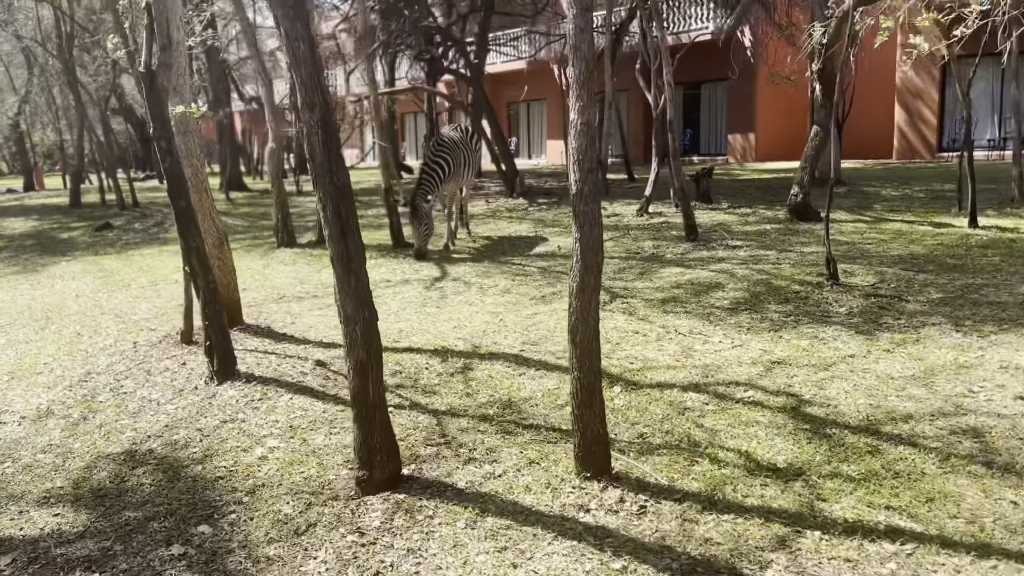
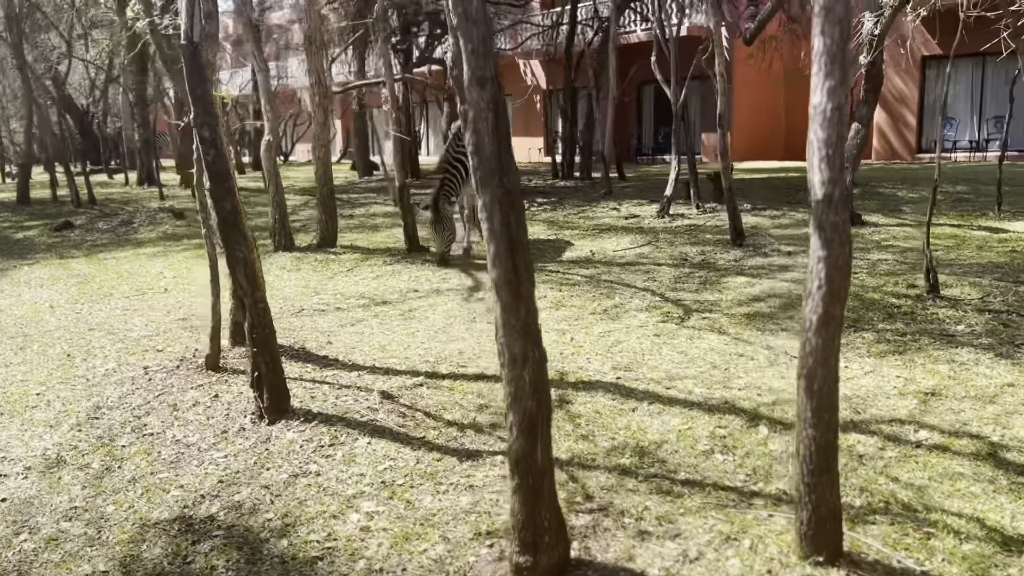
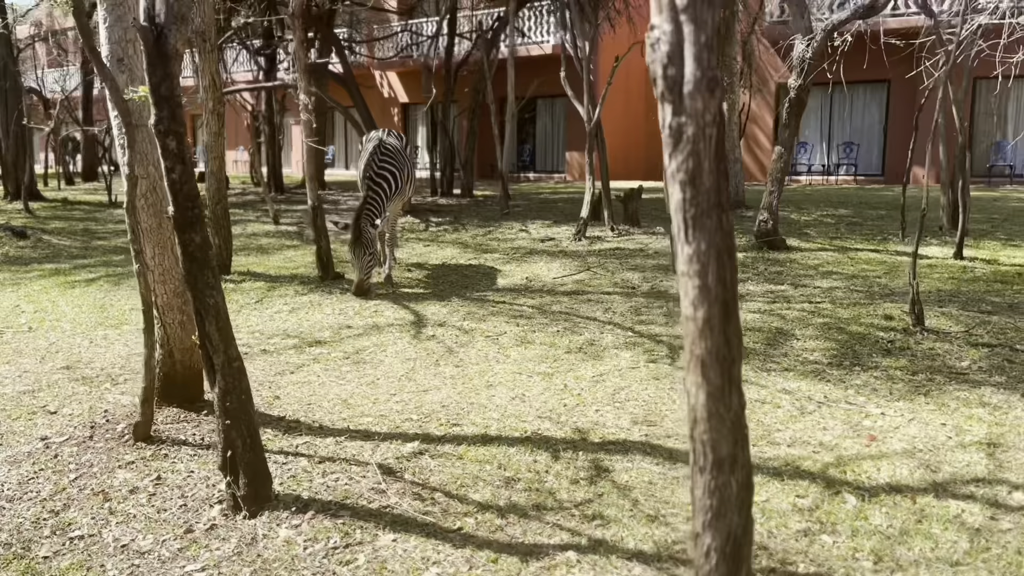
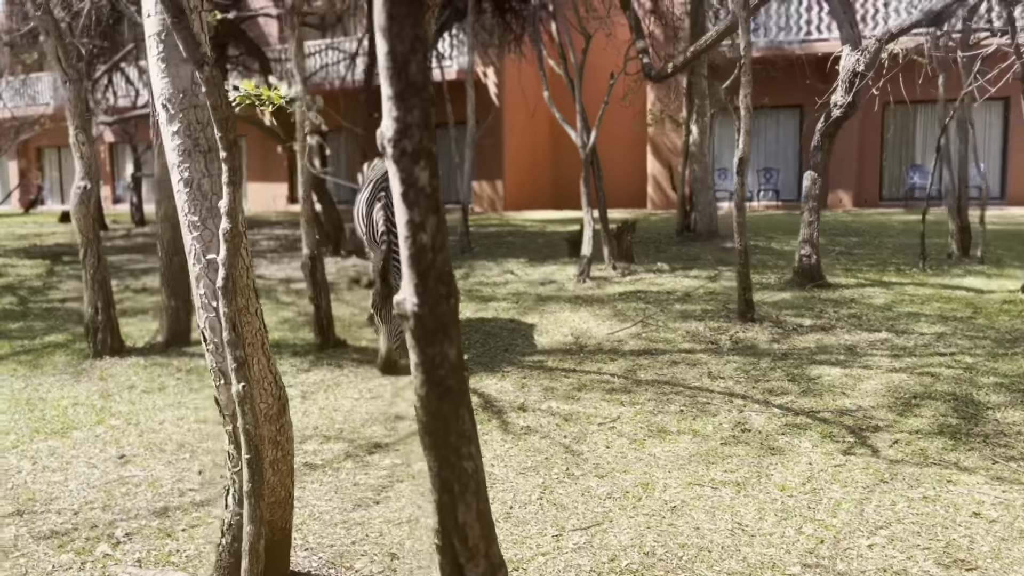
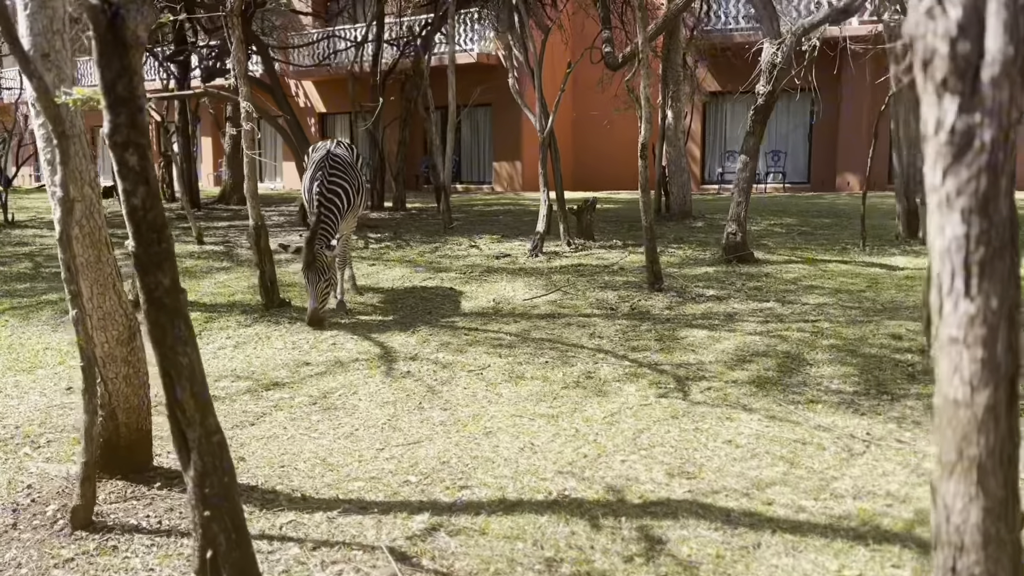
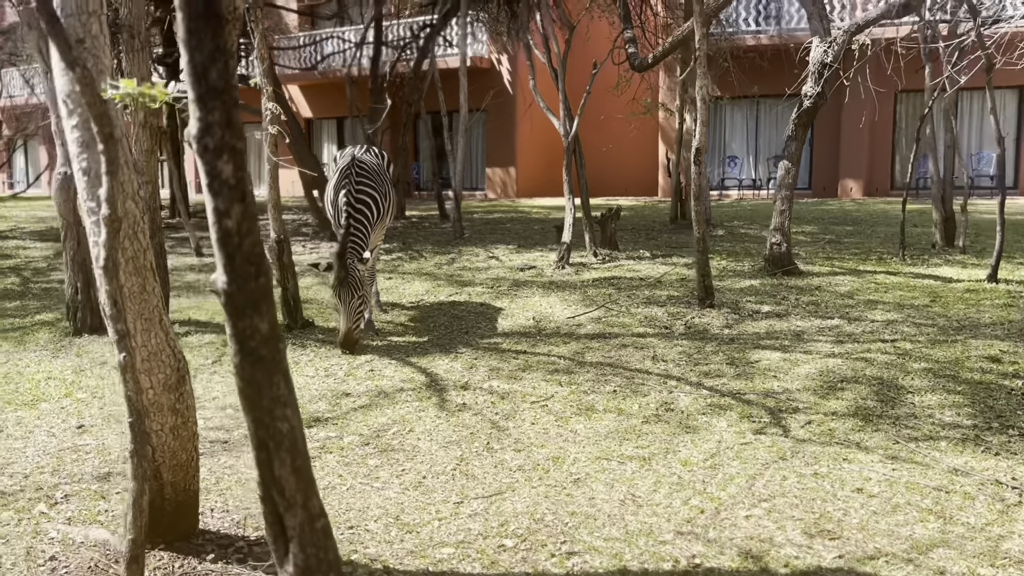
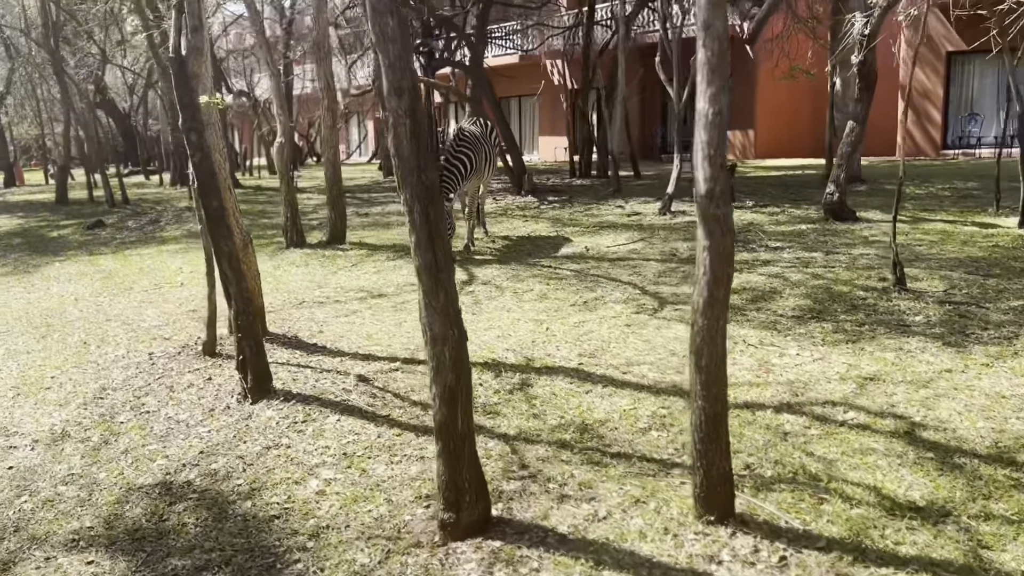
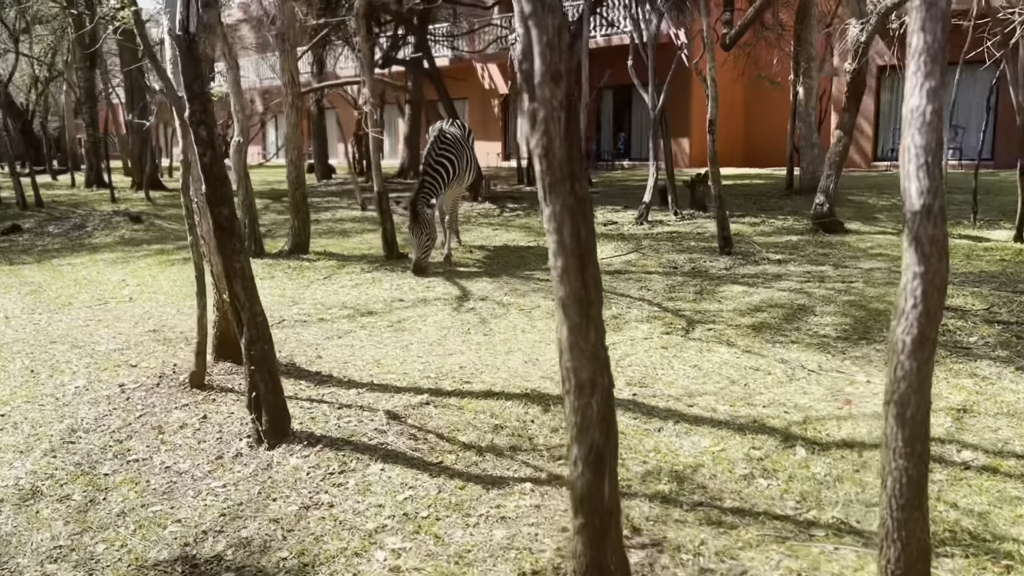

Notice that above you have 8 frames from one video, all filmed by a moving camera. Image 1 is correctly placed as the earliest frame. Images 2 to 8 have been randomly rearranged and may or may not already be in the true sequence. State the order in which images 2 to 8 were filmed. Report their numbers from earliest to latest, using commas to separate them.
7, 2, 8, 3, 5, 6, 4
